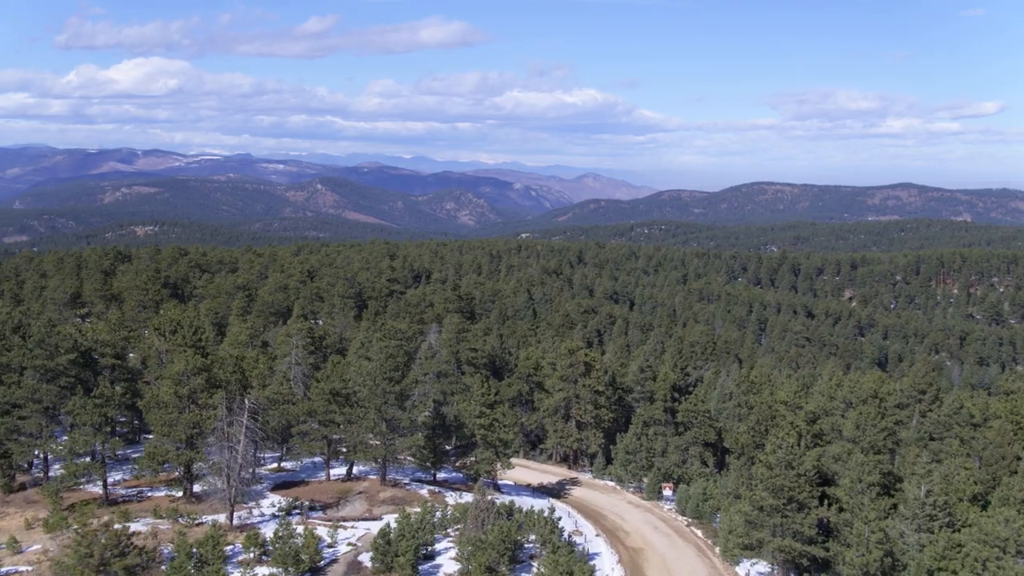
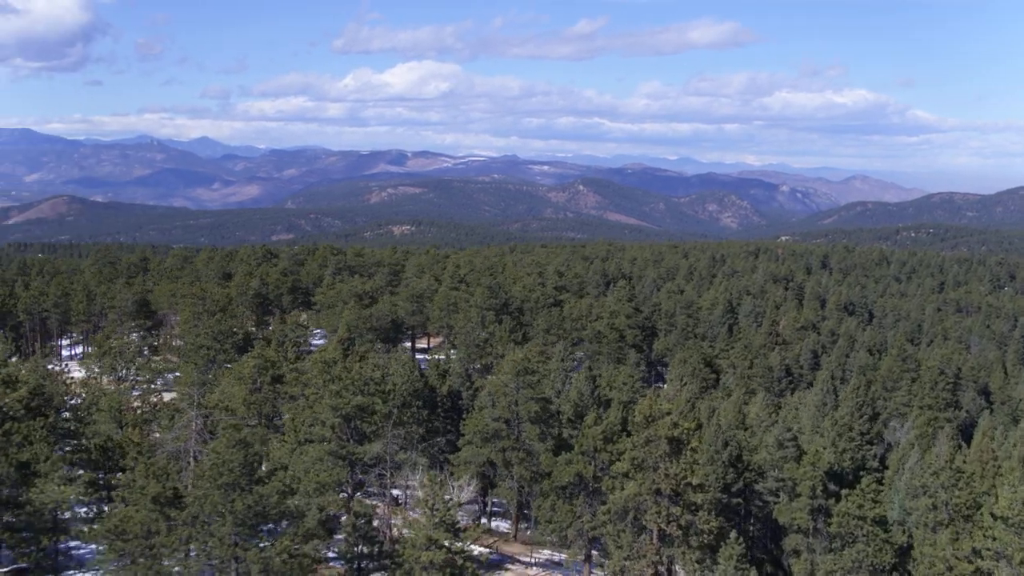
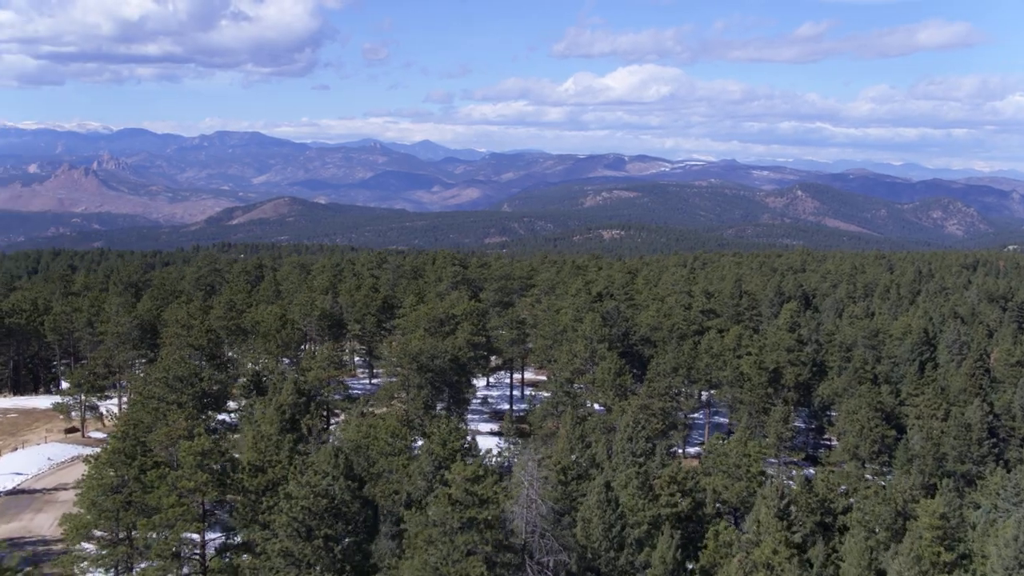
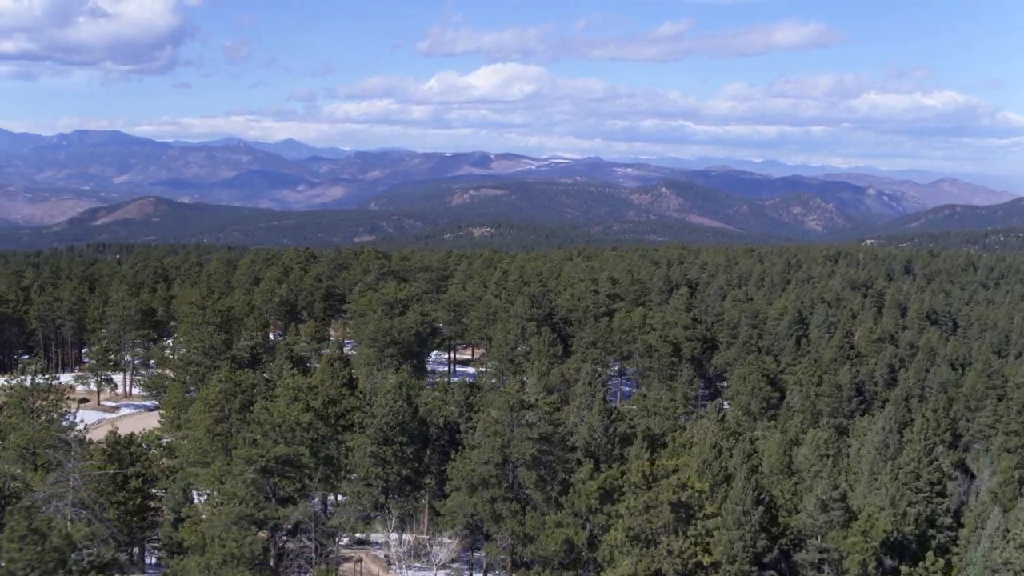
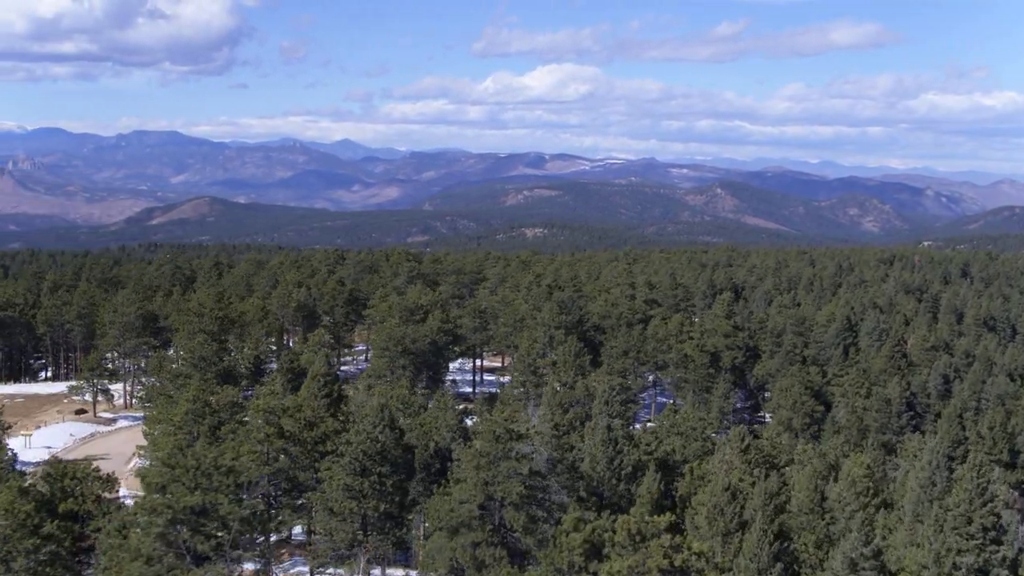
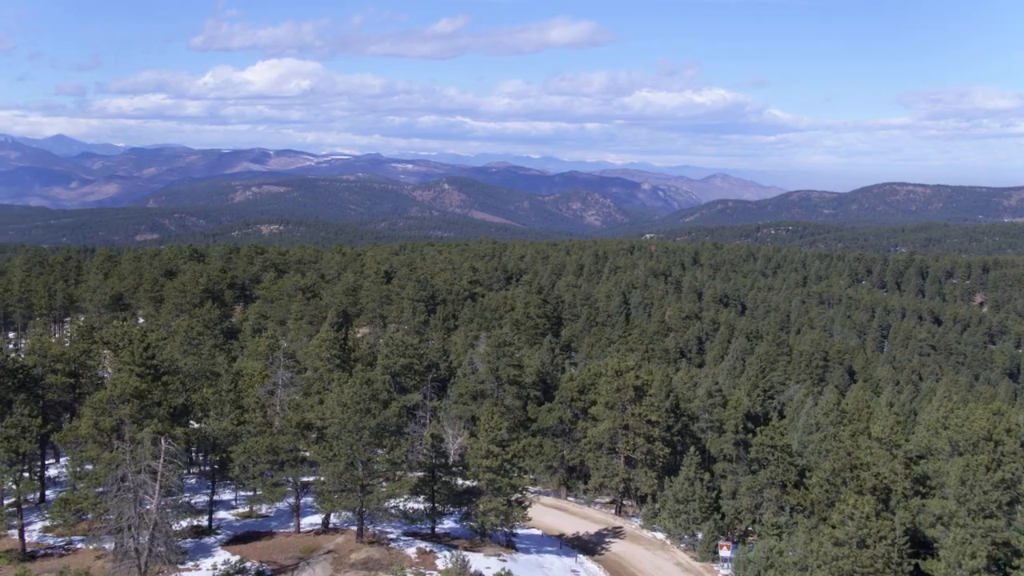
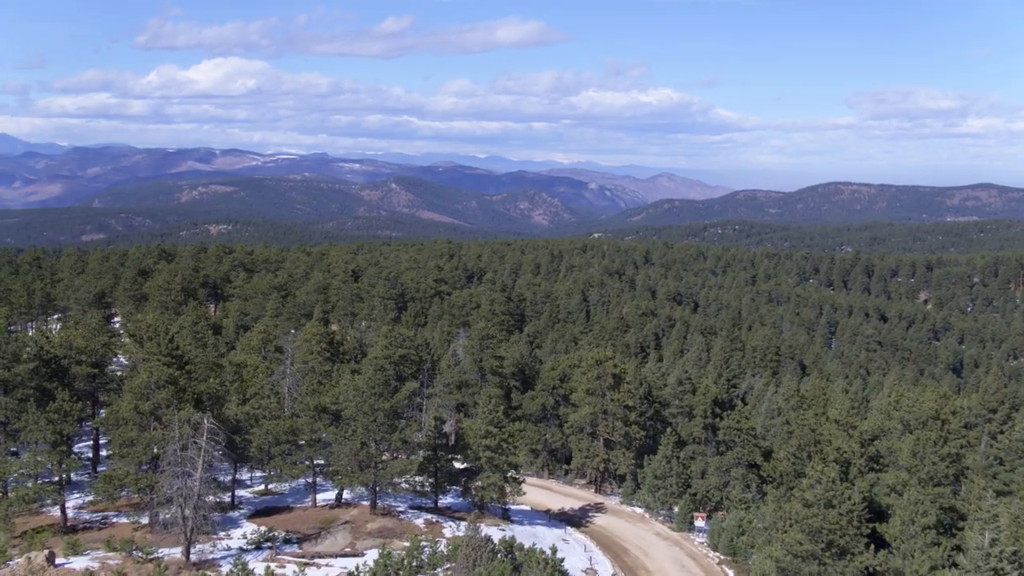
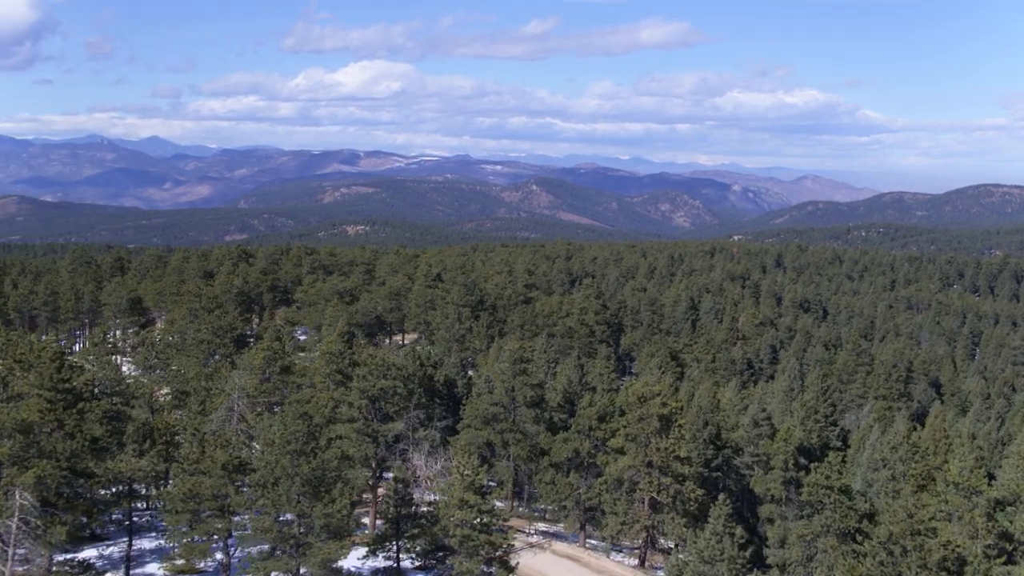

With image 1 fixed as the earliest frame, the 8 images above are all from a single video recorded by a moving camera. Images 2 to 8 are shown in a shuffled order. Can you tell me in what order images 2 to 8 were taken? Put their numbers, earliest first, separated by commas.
7, 6, 8, 2, 4, 5, 3
